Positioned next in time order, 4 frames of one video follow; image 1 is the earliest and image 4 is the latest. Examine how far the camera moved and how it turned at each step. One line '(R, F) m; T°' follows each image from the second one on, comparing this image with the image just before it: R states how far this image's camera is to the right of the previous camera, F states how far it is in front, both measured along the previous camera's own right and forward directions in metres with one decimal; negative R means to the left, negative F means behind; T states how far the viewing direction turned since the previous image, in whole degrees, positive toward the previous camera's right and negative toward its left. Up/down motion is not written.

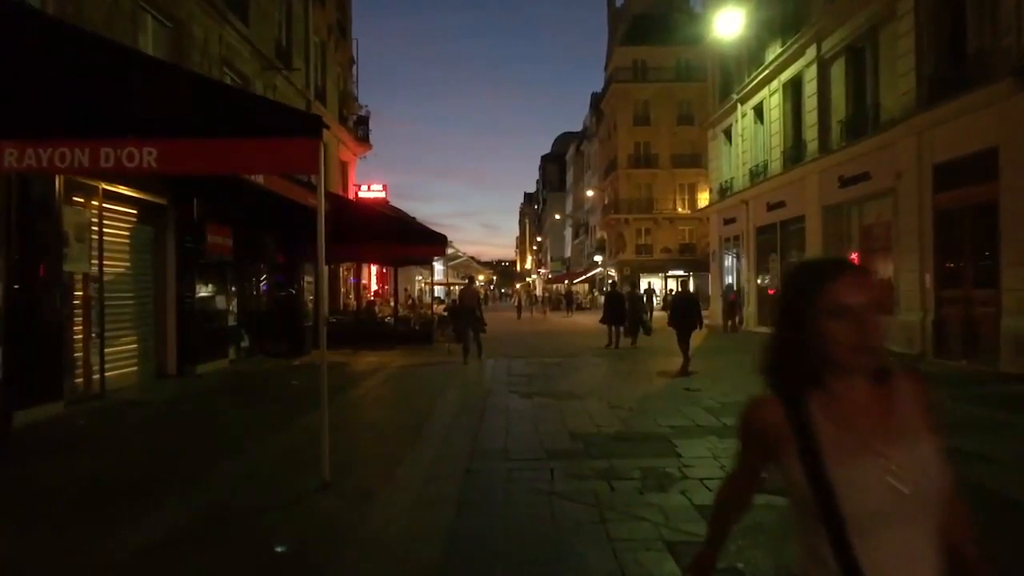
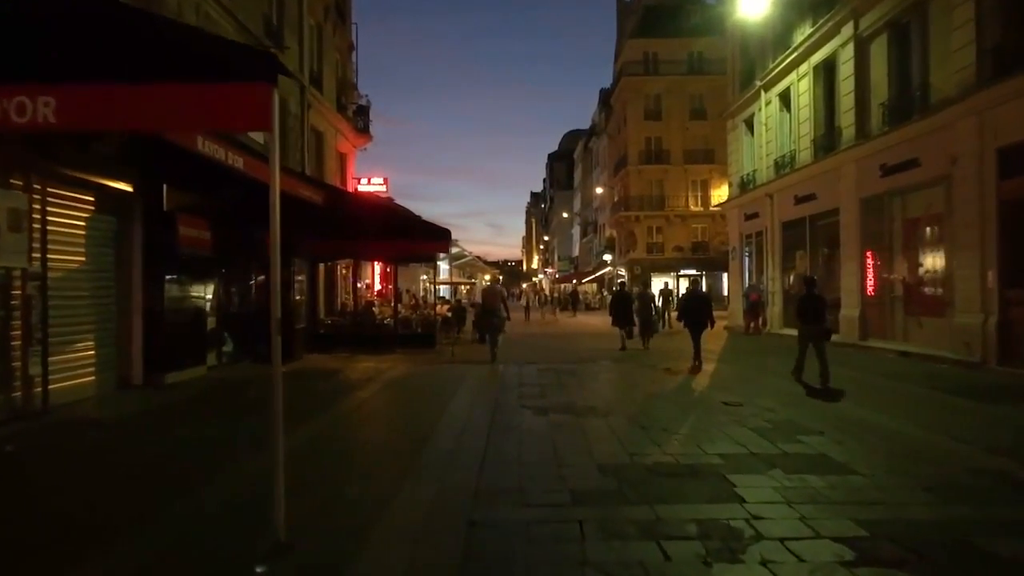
(-0.1, +1.6) m; 0°
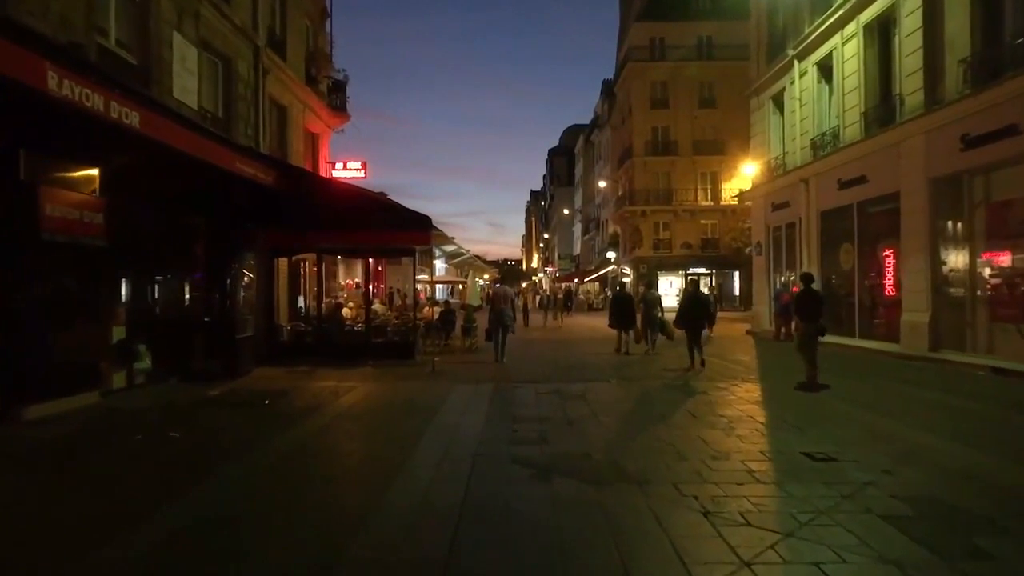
(+0.1, +3.4) m; 0°
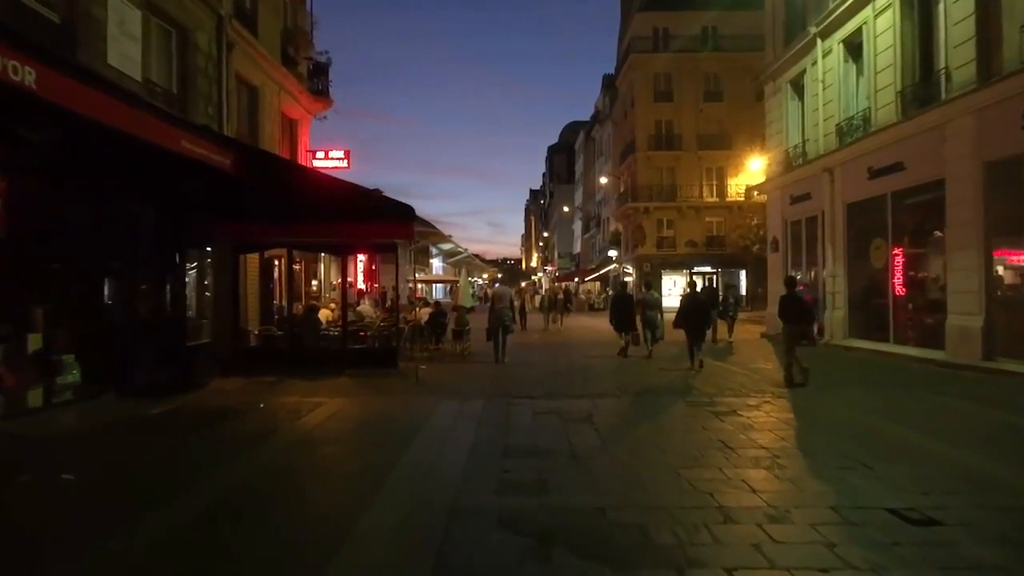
(+0.1, +1.9) m; 0°
